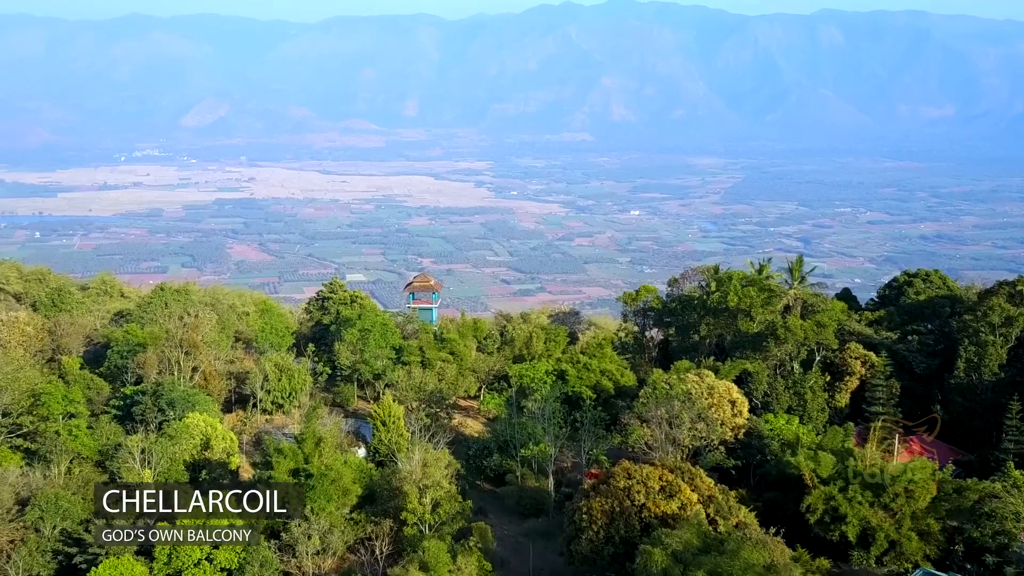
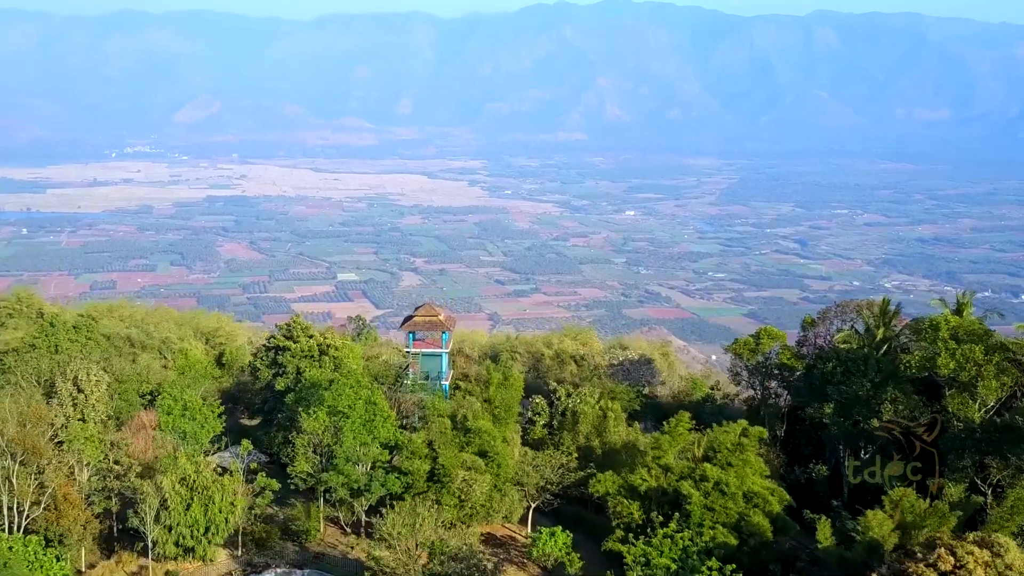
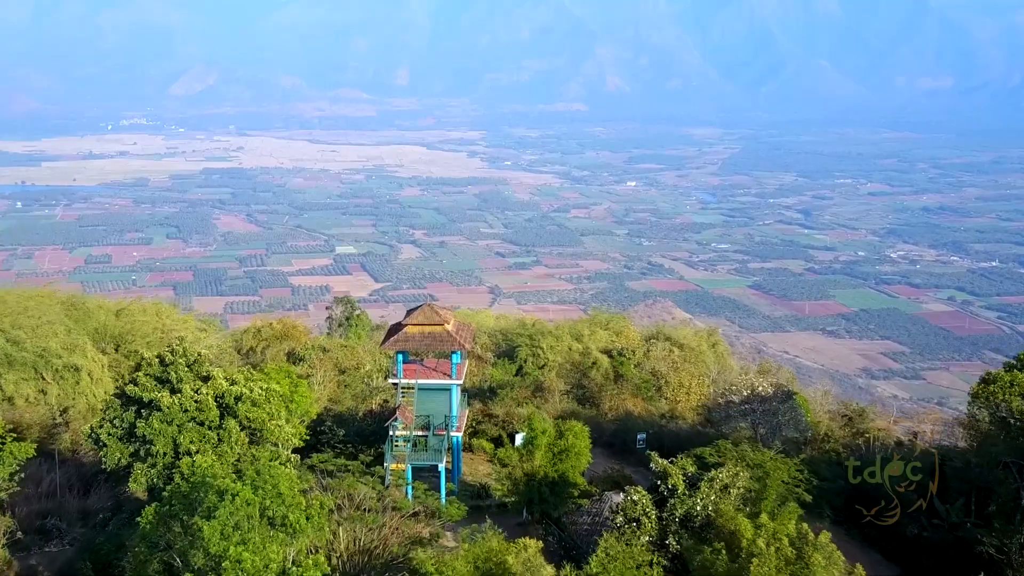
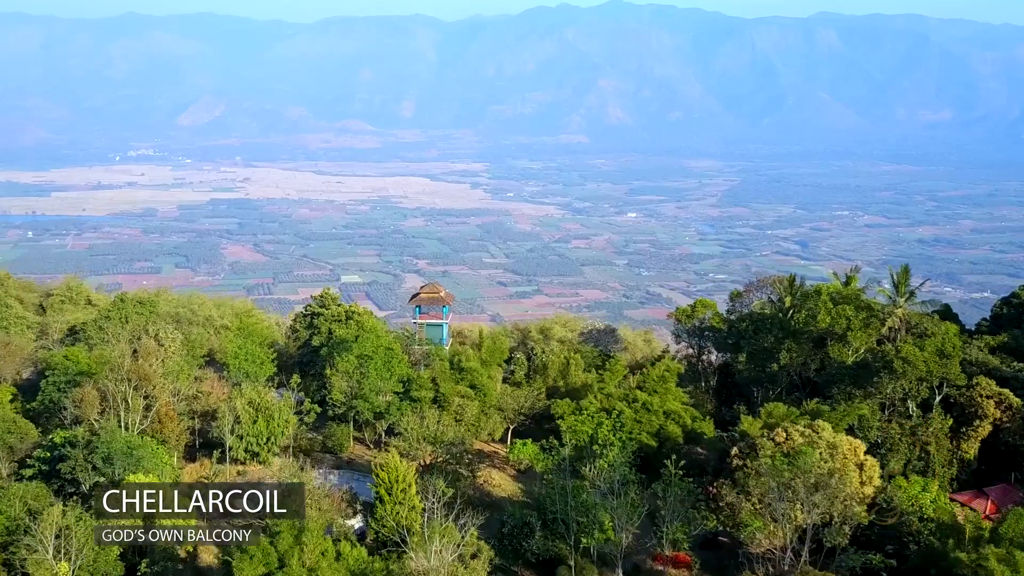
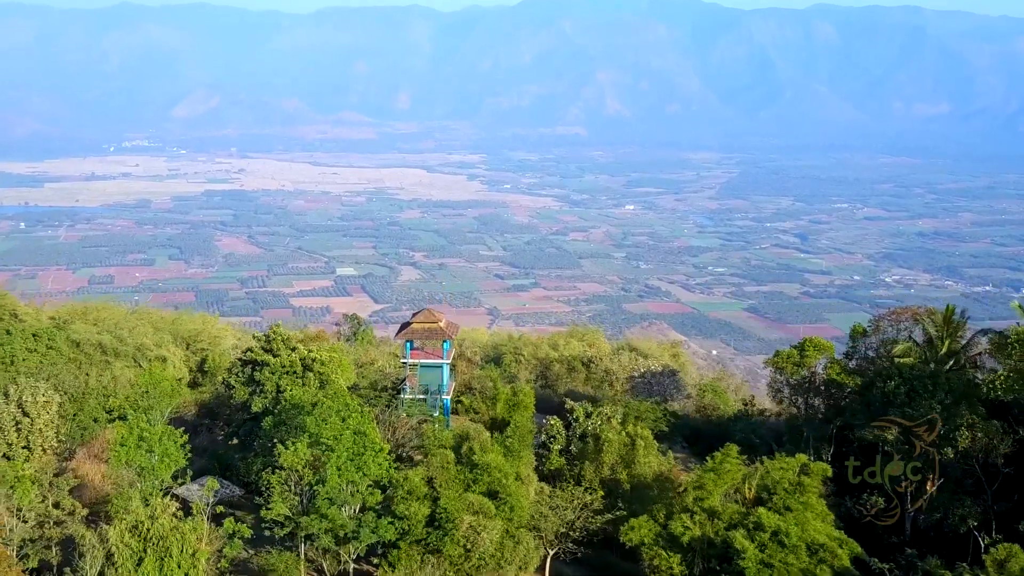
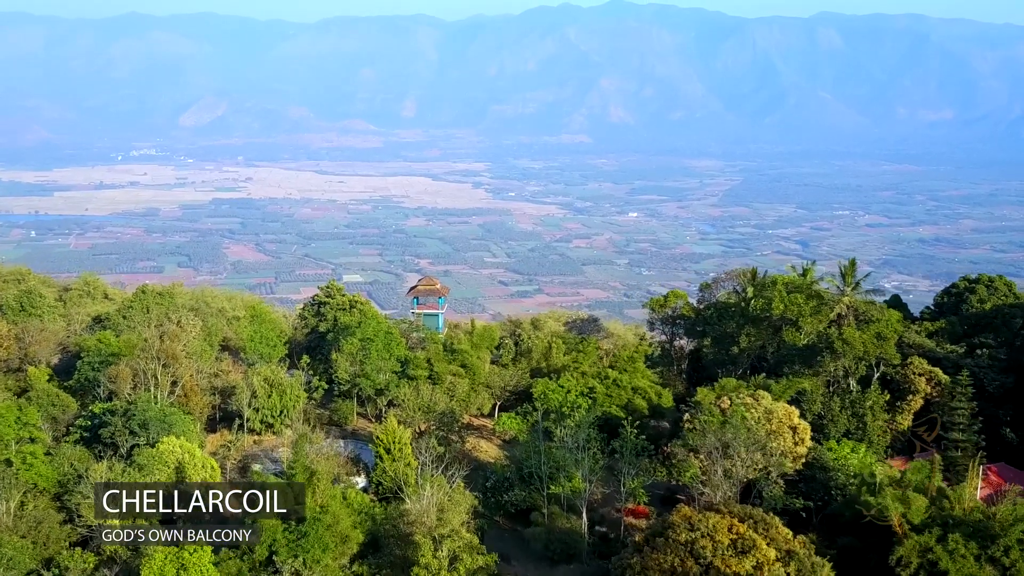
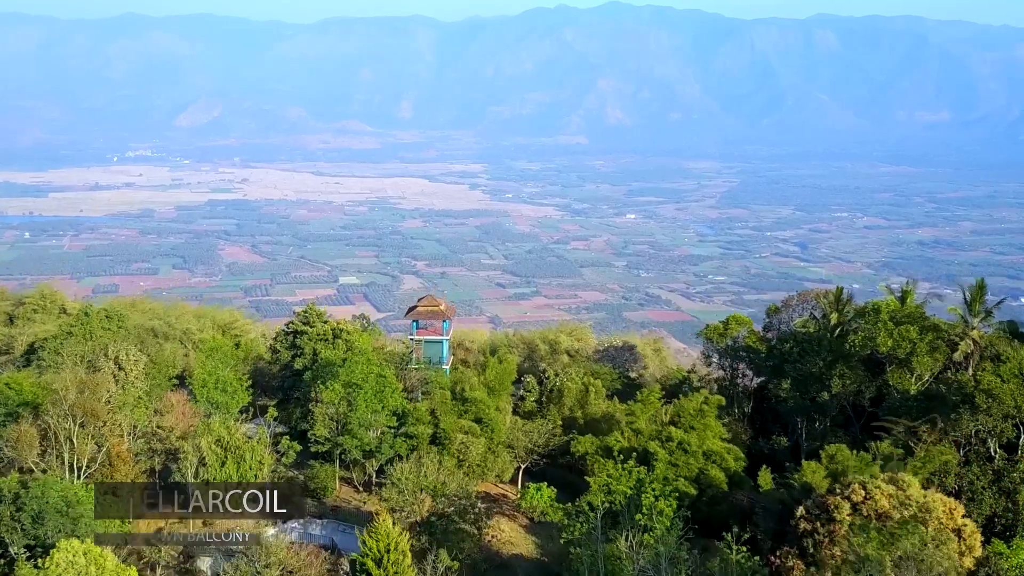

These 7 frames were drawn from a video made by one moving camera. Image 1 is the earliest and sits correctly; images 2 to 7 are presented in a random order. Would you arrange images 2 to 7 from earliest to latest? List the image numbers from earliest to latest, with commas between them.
6, 4, 7, 2, 5, 3
